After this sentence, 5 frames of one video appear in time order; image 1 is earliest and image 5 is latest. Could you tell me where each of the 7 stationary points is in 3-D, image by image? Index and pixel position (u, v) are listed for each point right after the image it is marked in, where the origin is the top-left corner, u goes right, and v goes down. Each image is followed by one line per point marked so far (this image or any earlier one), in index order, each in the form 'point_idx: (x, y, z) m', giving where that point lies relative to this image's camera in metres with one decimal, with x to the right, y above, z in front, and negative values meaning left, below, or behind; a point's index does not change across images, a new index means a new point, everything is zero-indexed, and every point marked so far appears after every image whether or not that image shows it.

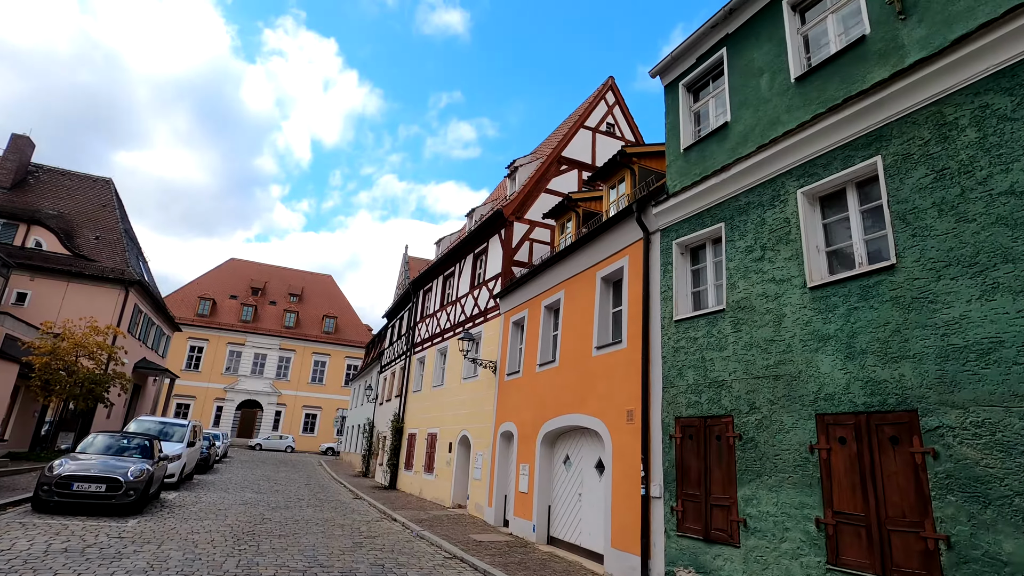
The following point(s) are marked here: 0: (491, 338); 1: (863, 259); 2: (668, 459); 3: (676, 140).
0: (-0.5, -1.3, +13.4) m
1: (+3.4, +0.3, +5.2) m
2: (+1.9, -2.1, +6.6) m
3: (+2.5, +2.2, +7.9) m
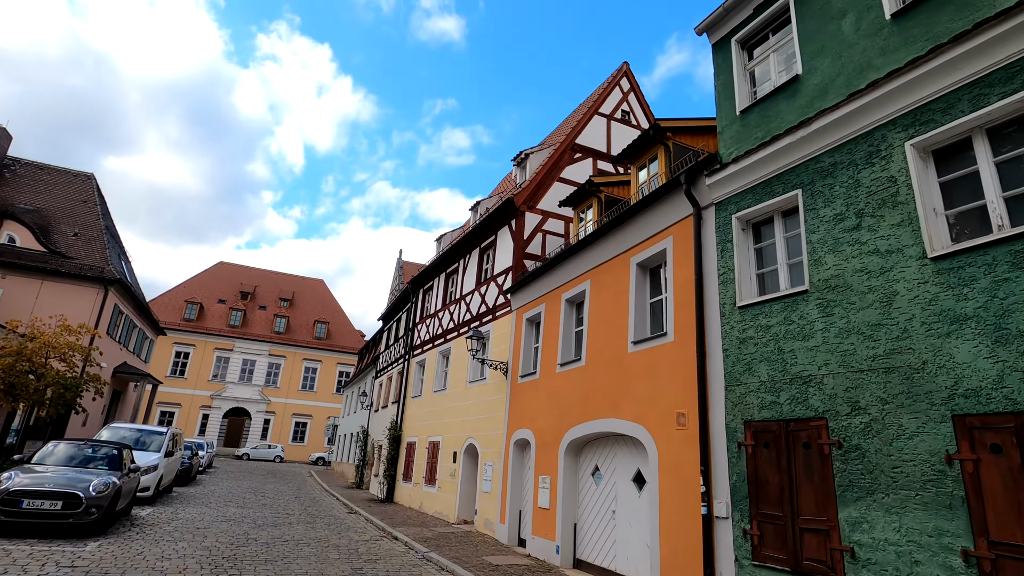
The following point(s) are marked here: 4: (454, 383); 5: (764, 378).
0: (-0.2, -1.1, +12.2) m
1: (+3.8, +0.5, +4.1) m
2: (+2.3, -1.9, +5.5) m
3: (+2.8, +2.4, +6.9) m
4: (-1.6, -2.6, +14.3) m
5: (+2.6, -0.9, +5.4) m
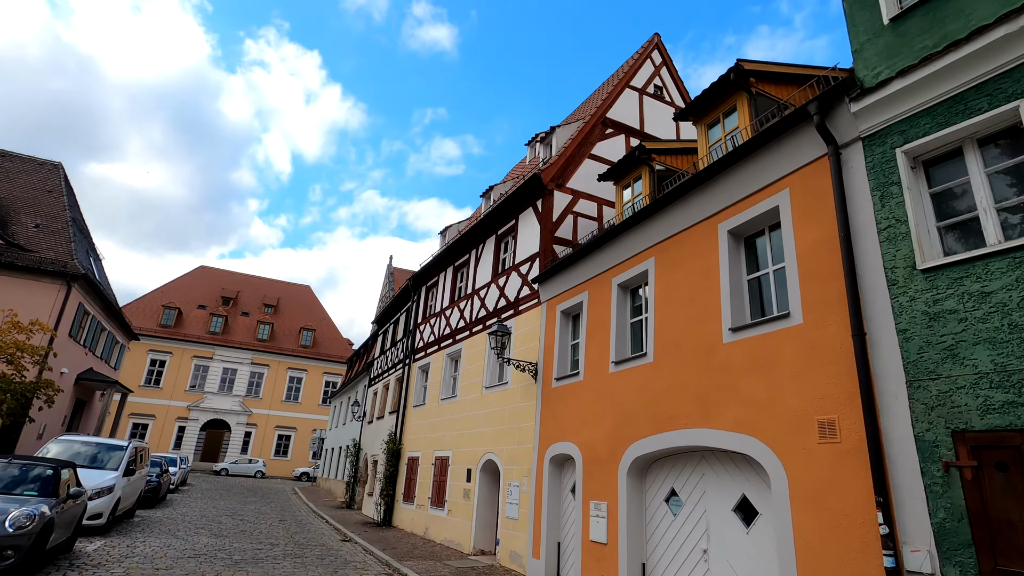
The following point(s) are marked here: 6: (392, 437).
0: (+0.3, -0.9, +10.5) m
1: (+4.6, +0.9, +2.5) m
2: (+3.0, -1.5, +3.7) m
3: (+3.6, +2.7, +5.3) m
4: (-1.1, -2.4, +12.5) m
5: (+3.3, -0.6, +3.7) m
6: (-3.6, -4.5, +15.8) m
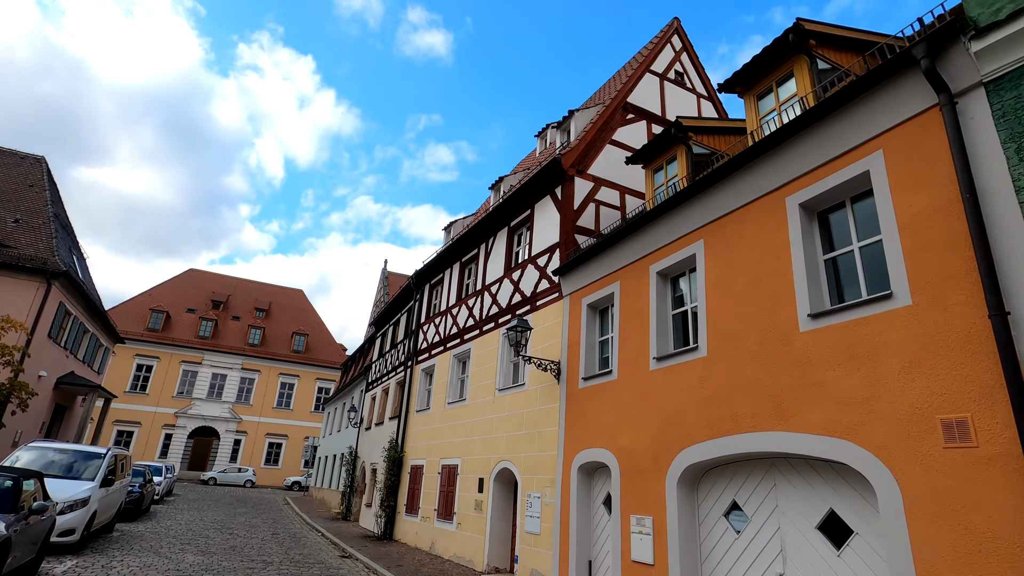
0: (+0.7, -0.8, +9.6) m
1: (+5.1, +1.1, +1.7) m
2: (+3.5, -1.3, +2.9) m
3: (+4.0, +2.9, +4.5) m
4: (-0.8, -2.3, +11.6) m
5: (+3.8, -0.3, +2.9) m
6: (-3.3, -4.4, +14.8) m
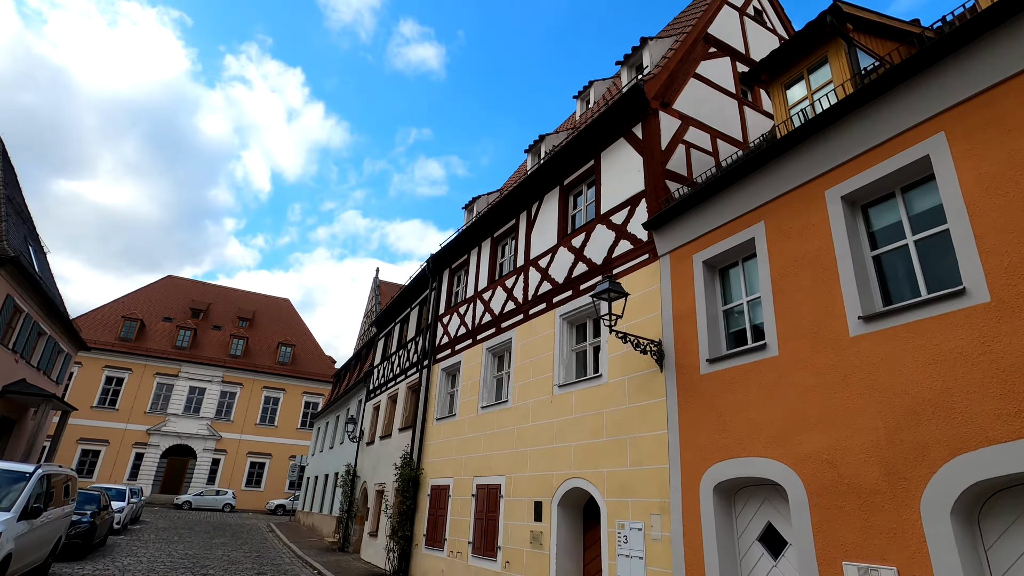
0: (+1.7, -0.2, +7.2) m
1: (+6.3, +2.0, -0.5) m
2: (+4.7, -0.5, +0.6) m
3: (+5.2, +3.7, +2.3) m
4: (+0.2, -1.8, +9.1) m
5: (+5.0, +0.5, +0.6) m
6: (-2.4, -4.0, +12.2) m
